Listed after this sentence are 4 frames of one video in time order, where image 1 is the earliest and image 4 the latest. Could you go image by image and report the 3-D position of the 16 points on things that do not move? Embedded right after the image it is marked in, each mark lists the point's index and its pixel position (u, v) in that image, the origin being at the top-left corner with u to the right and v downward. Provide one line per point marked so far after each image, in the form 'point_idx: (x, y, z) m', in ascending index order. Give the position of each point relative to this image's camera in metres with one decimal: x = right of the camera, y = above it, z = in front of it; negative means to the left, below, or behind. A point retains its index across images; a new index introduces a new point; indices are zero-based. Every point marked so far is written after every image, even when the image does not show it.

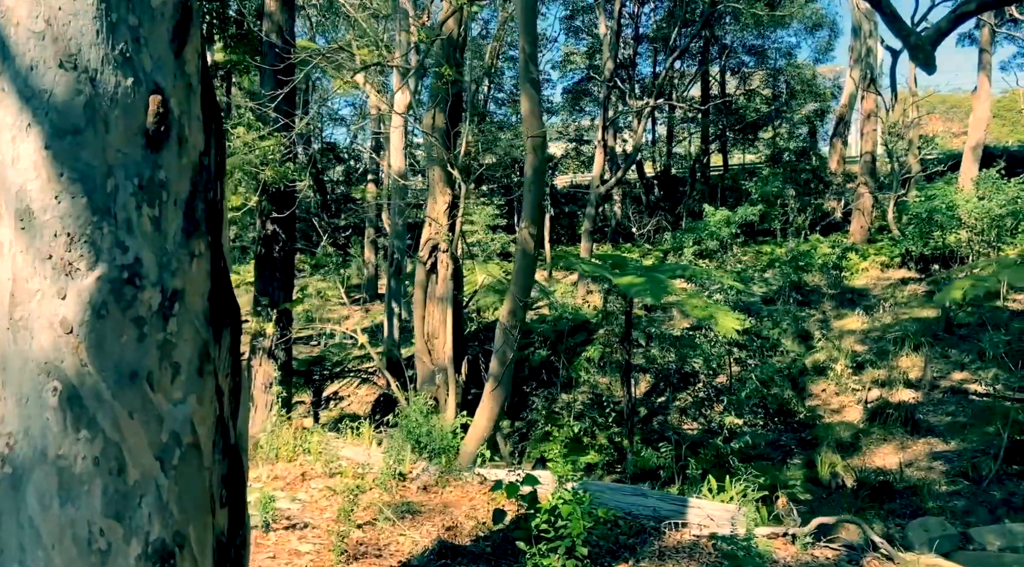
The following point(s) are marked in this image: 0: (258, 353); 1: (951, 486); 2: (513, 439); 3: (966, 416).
0: (-3.1, -0.8, +10.0) m
1: (+4.7, -2.2, +8.8) m
2: (0.0, -2.5, +12.8) m
3: (+5.8, -1.7, +10.5) m
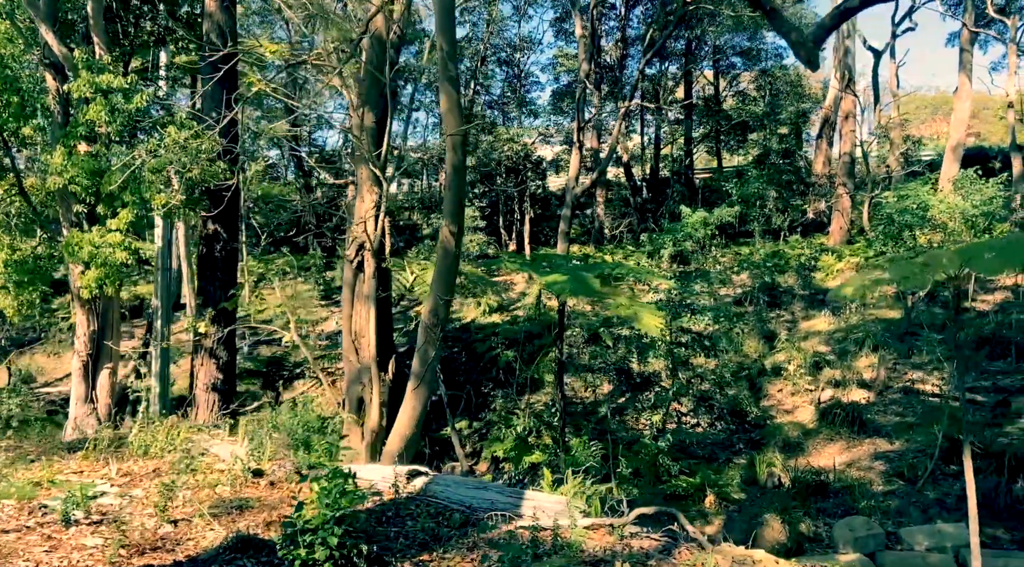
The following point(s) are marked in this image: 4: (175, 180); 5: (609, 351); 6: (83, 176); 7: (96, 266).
0: (-3.8, -0.8, +9.9) m
1: (+4.0, -2.2, +8.7) m
2: (-0.7, -2.5, +12.8) m
3: (+5.1, -1.7, +10.4) m
4: (-3.5, +1.1, +8.4) m
5: (+1.5, -1.1, +12.8) m
6: (-4.4, +1.1, +8.4) m
7: (-4.4, +0.2, +8.6) m
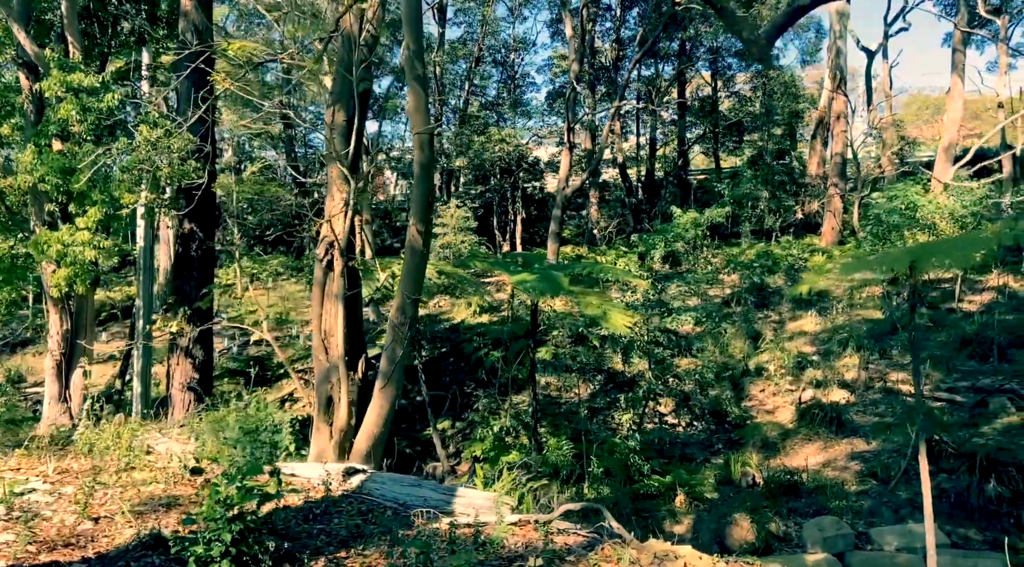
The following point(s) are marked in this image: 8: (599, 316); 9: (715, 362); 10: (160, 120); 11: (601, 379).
0: (-4.1, -0.8, +9.9) m
1: (+3.7, -2.1, +8.7) m
2: (-0.9, -2.5, +12.8) m
3: (+4.8, -1.7, +10.4) m
4: (-3.8, +1.1, +8.4) m
5: (+1.2, -1.1, +12.7) m
6: (-4.7, +1.1, +8.4) m
7: (-4.7, +0.2, +8.6) m
8: (+1.0, -0.4, +9.5) m
9: (+3.3, -1.3, +13.4) m
10: (-3.8, +1.7, +8.7) m
11: (+1.4, -1.4, +12.4) m
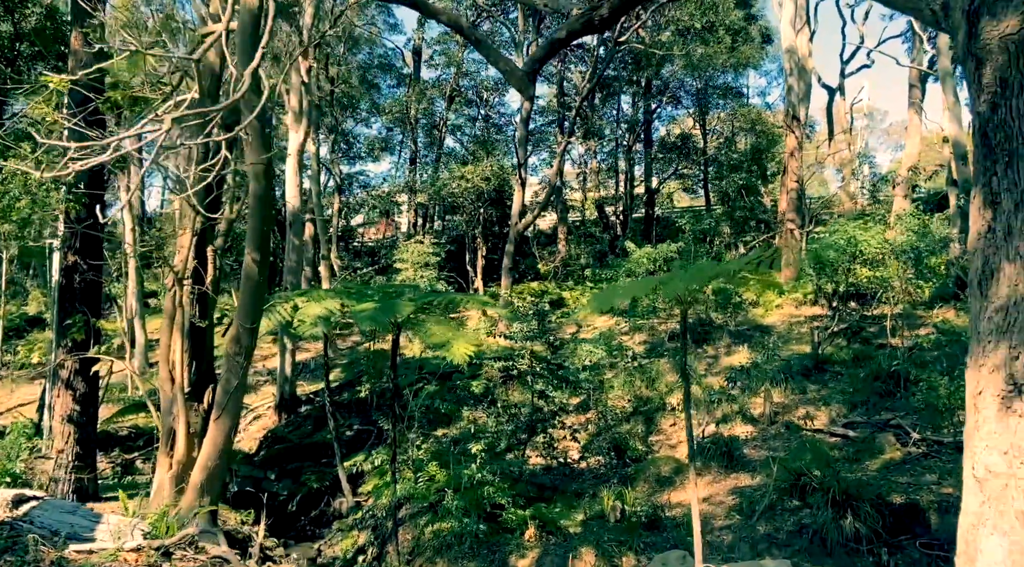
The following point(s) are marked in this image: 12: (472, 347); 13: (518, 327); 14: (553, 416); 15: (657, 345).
0: (-5.5, -1.2, +9.9) m
1: (+2.3, -2.5, +8.5) m
2: (-2.3, -3.0, +12.6) m
3: (+3.4, -2.1, +10.2) m
4: (-5.2, +0.8, +8.5) m
5: (-0.2, -1.6, +12.6) m
6: (-6.2, +0.8, +8.5) m
7: (-6.1, -0.1, +8.7) m
8: (-0.4, -0.7, +9.4) m
9: (+1.9, -1.8, +13.3) m
10: (-5.2, +1.4, +8.8) m
11: (-0.1, -1.9, +12.3) m
12: (-0.1, -0.7, +8.8) m
13: (+0.1, -0.7, +12.7) m
14: (+0.6, -1.9, +11.6) m
15: (+3.0, -1.3, +17.4) m
